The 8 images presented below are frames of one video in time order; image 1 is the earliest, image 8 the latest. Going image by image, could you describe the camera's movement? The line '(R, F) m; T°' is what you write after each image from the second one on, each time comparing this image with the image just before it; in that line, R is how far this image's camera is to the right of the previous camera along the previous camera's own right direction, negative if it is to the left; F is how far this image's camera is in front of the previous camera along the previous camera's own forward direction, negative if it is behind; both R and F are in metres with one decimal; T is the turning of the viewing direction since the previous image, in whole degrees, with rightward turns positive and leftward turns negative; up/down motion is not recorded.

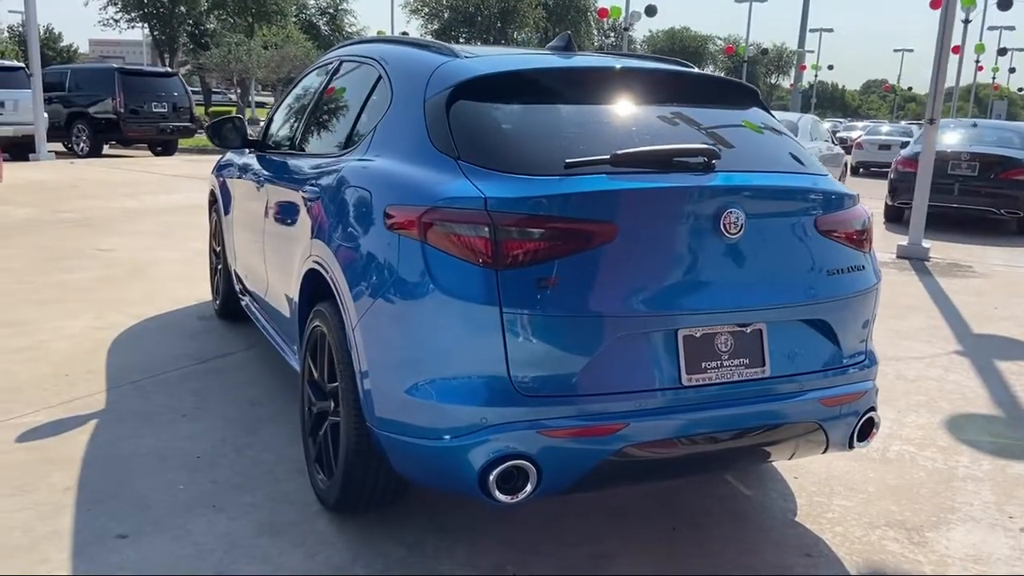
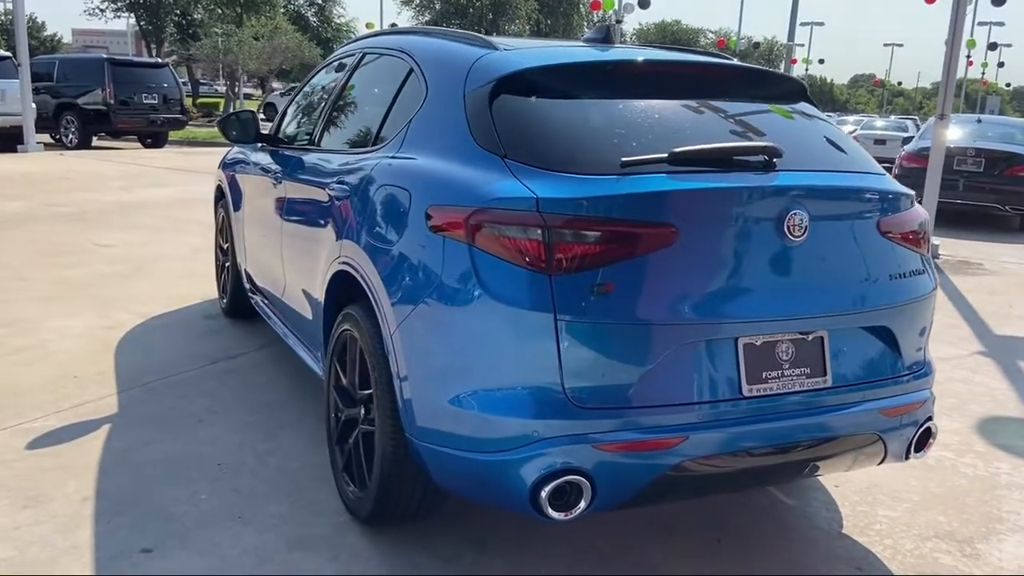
(-0.2, +0.1) m; +1°
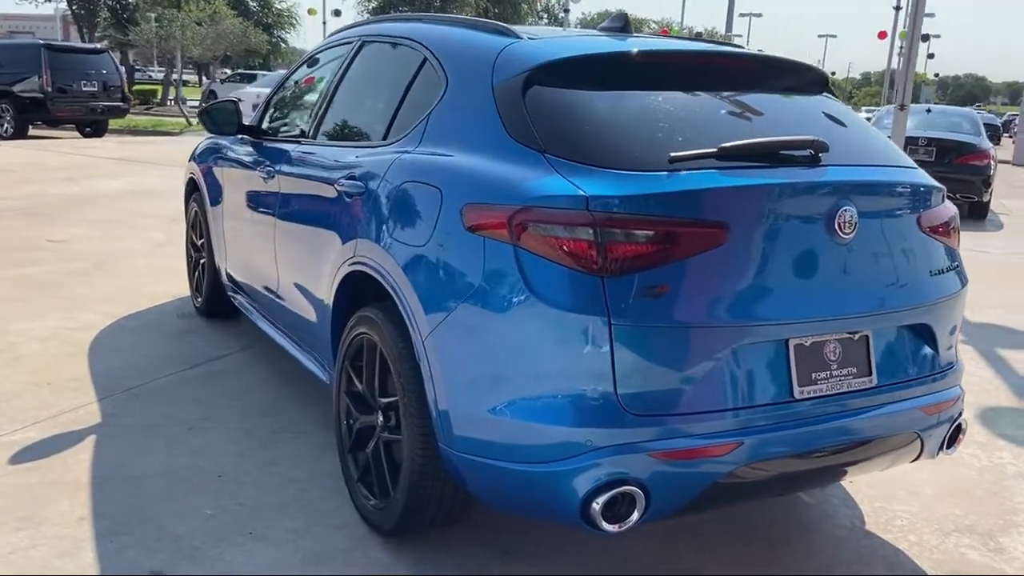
(-0.3, +0.1) m; +4°
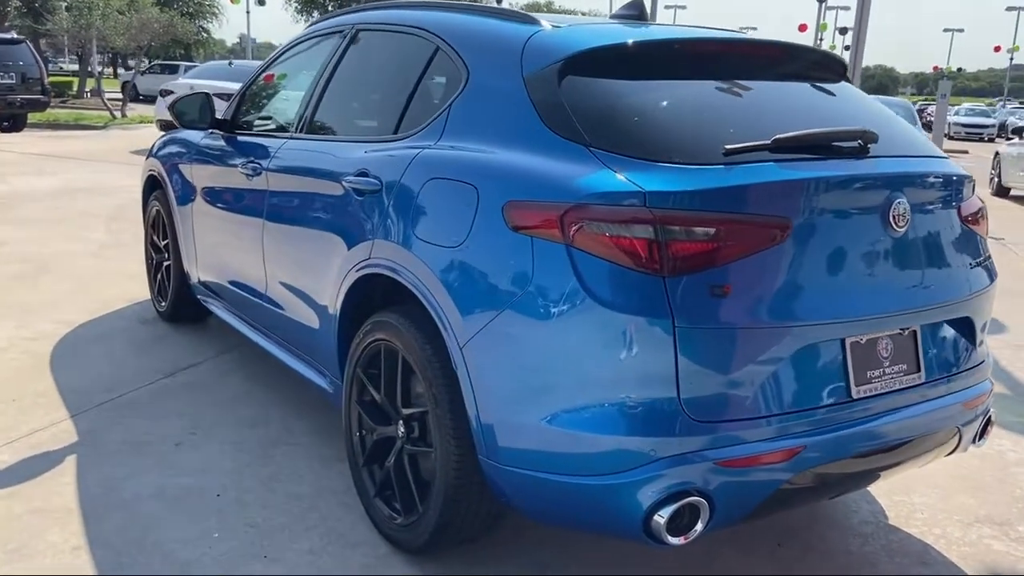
(-0.3, +0.2) m; +5°
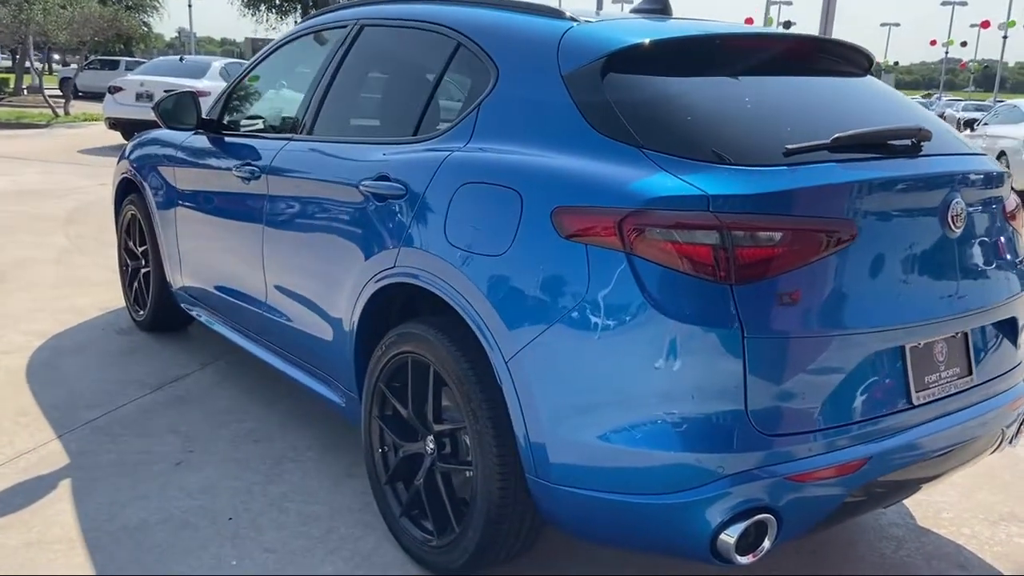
(-0.3, +0.1) m; +3°
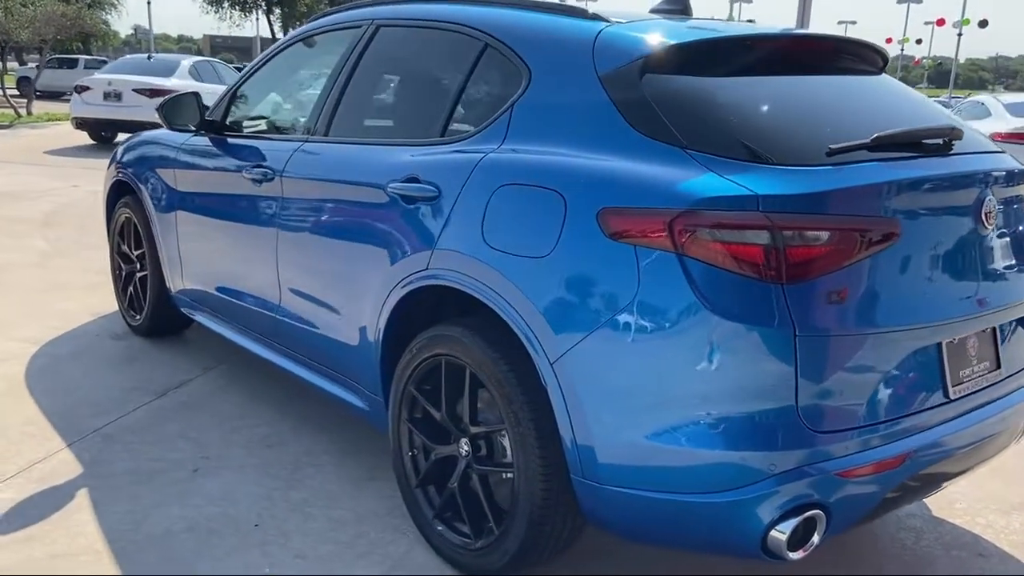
(-0.2, 0.0) m; +2°
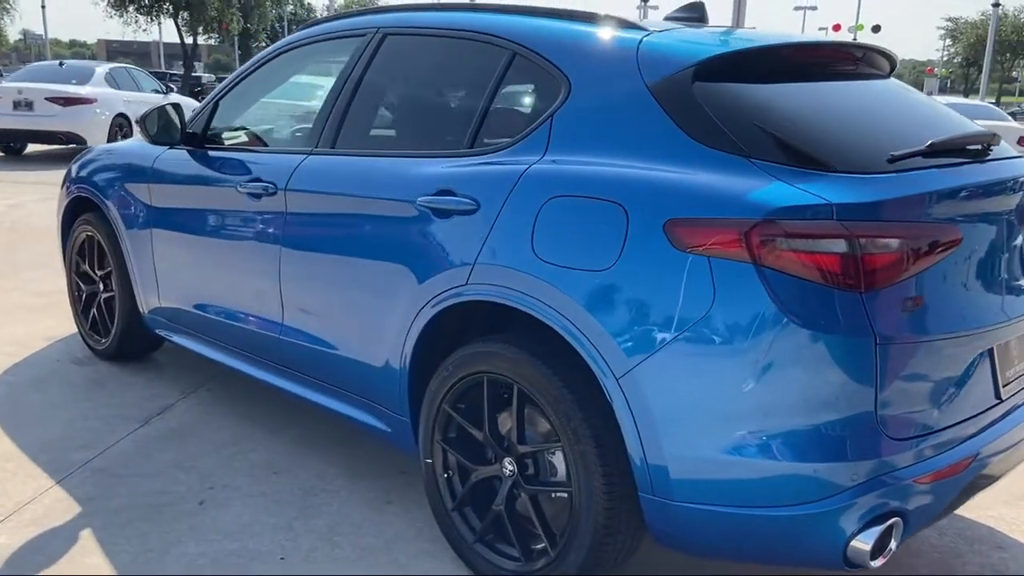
(-0.4, +0.1) m; +6°
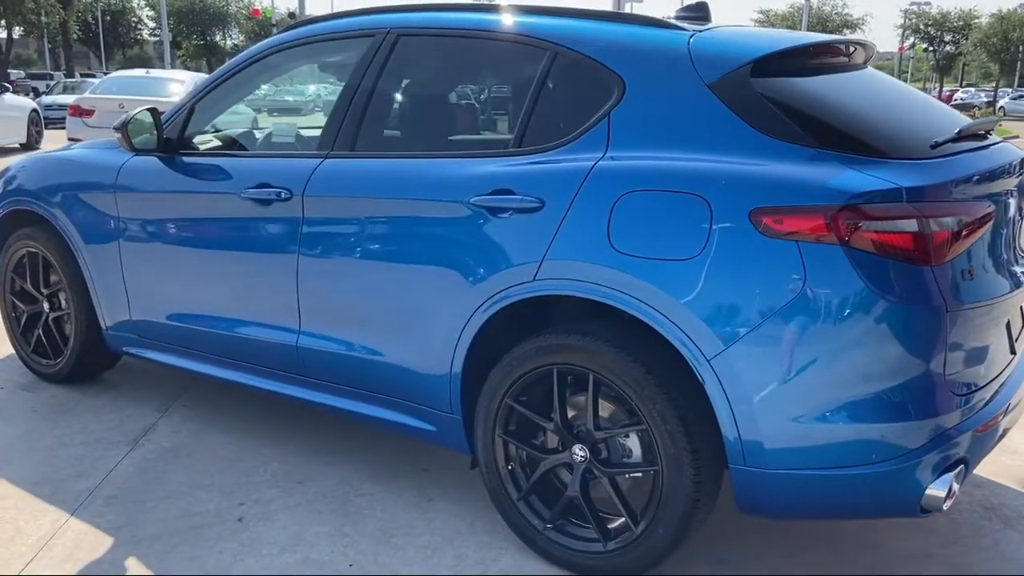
(-0.7, 0.0) m; +10°
